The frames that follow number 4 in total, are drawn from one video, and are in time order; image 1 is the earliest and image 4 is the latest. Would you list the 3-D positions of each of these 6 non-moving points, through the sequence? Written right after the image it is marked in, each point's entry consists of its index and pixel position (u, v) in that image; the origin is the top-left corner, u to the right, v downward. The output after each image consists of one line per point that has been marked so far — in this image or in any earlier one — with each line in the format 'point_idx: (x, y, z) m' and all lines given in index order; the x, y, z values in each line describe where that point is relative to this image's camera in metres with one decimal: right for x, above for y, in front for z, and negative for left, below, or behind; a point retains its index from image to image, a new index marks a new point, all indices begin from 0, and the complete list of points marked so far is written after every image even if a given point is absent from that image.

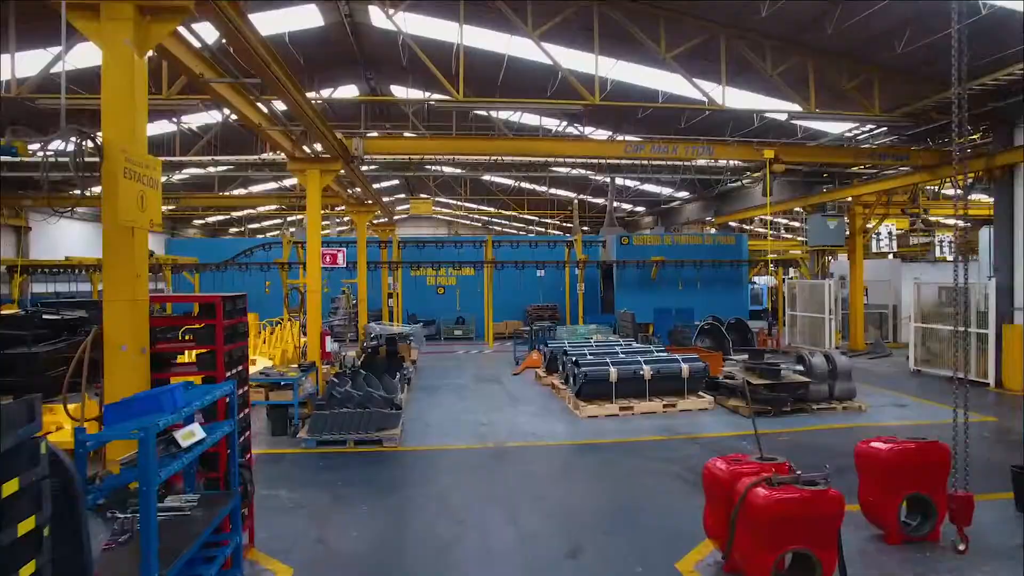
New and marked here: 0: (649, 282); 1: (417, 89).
0: (+3.5, +0.2, +14.1) m
1: (-2.1, +4.5, +12.4) m
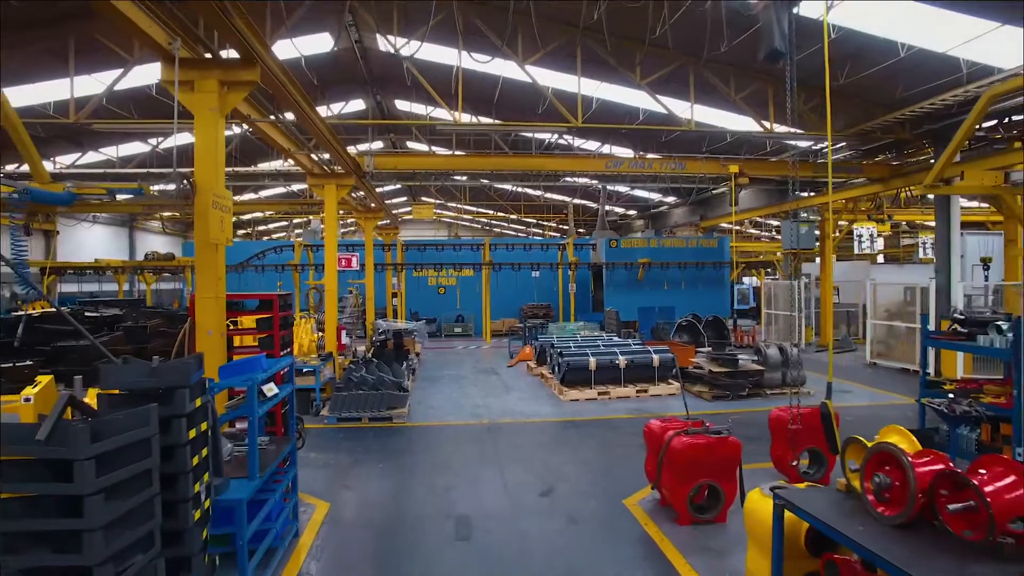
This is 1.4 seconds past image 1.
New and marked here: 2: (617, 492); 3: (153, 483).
0: (+3.4, +0.1, +15.2) m
1: (-2.3, +4.5, +13.5) m
2: (+0.9, -1.8, +4.9) m
3: (-1.4, -0.7, +2.2) m
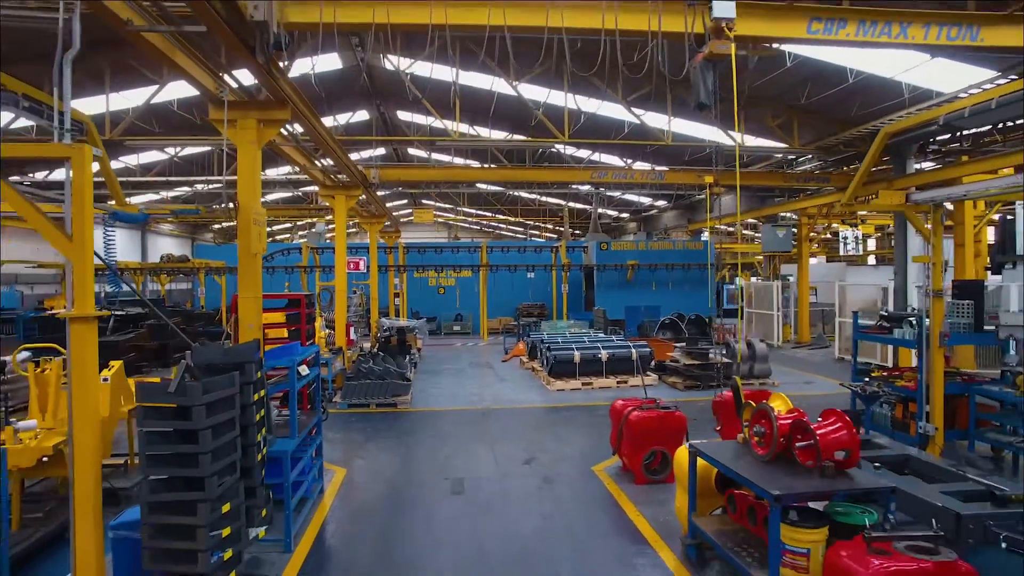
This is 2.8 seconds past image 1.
0: (+3.3, +0.1, +16.1) m
1: (-2.4, +4.5, +14.4) m
2: (+0.8, -1.8, +5.8) m
3: (-1.5, -0.8, +3.1) m
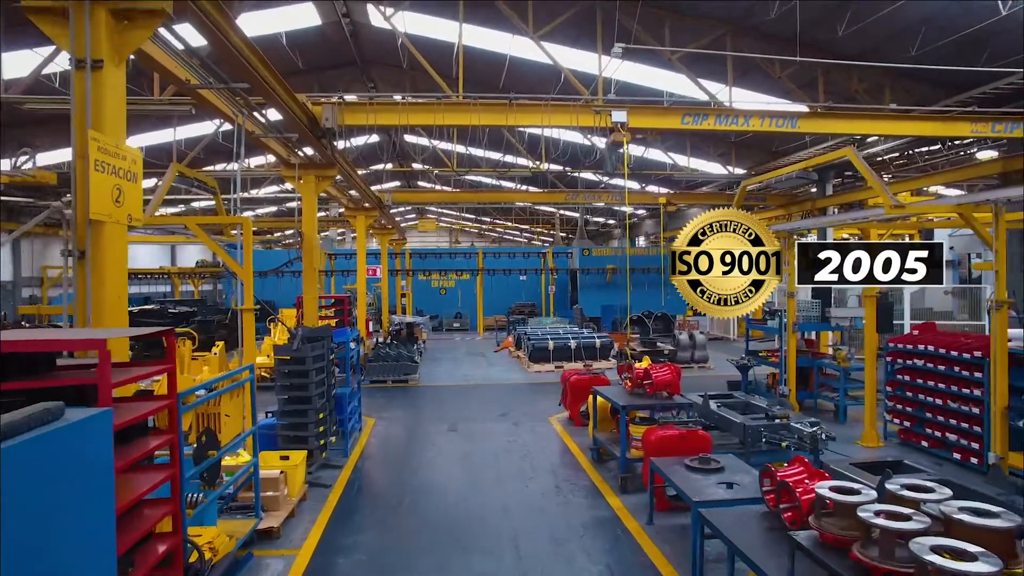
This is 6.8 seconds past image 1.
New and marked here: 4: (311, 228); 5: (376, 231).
0: (+3.0, +0.1, +18.4) m
1: (-2.7, +4.4, +16.7) m
2: (+0.5, -1.8, +8.1) m
3: (-1.8, -0.8, +5.4) m
4: (-2.6, +0.8, +7.3) m
5: (-3.9, +1.6, +15.8) m
